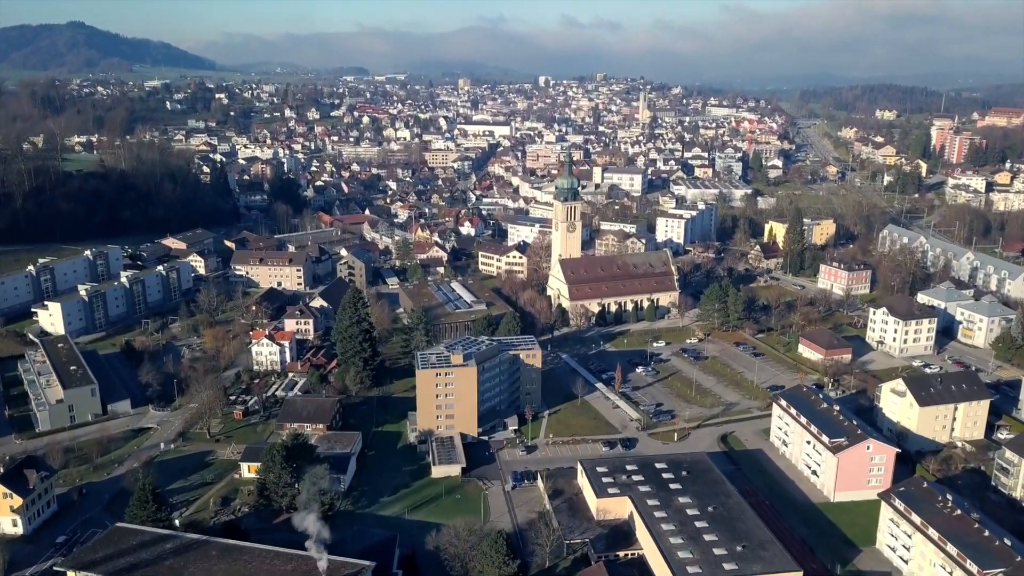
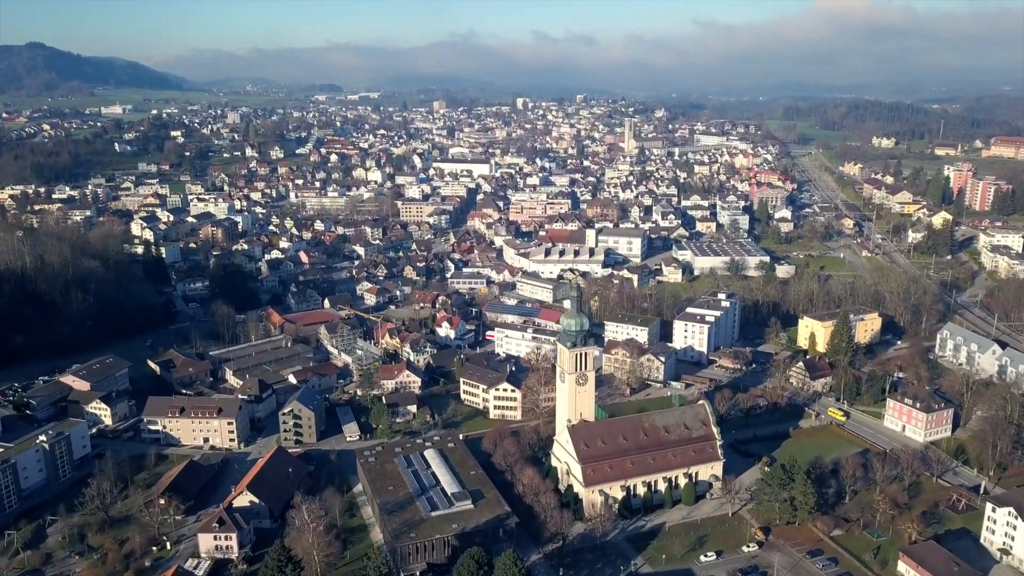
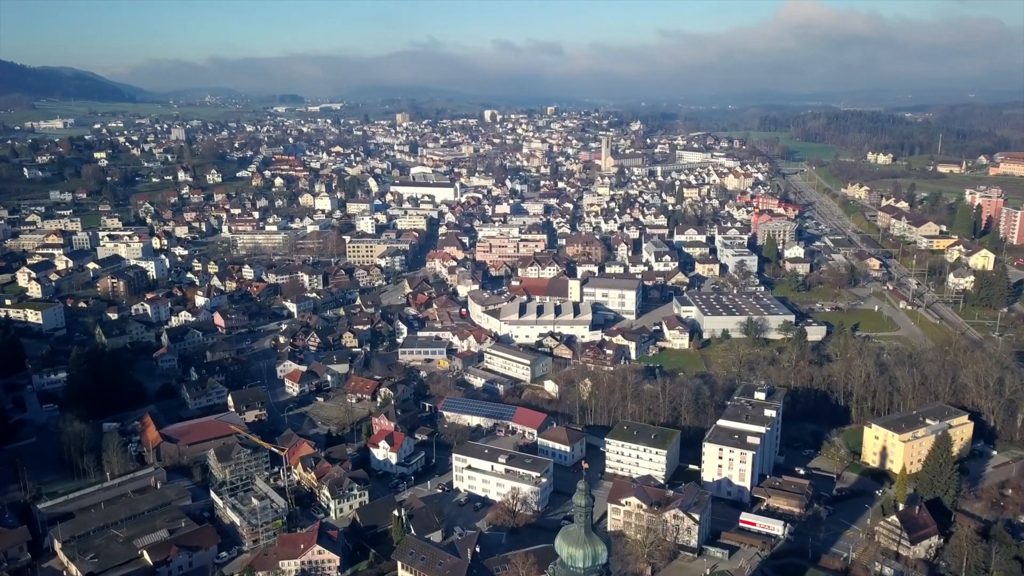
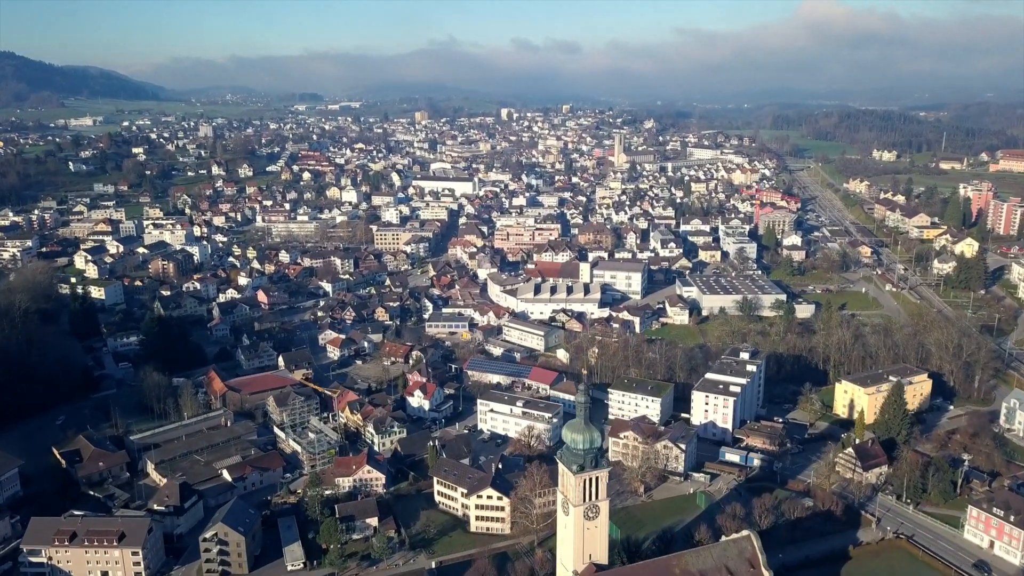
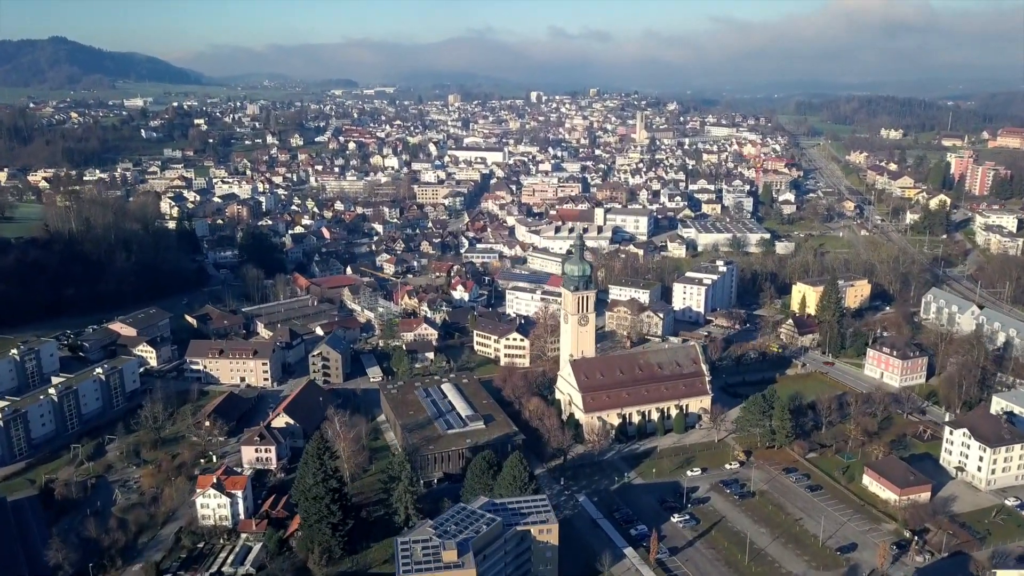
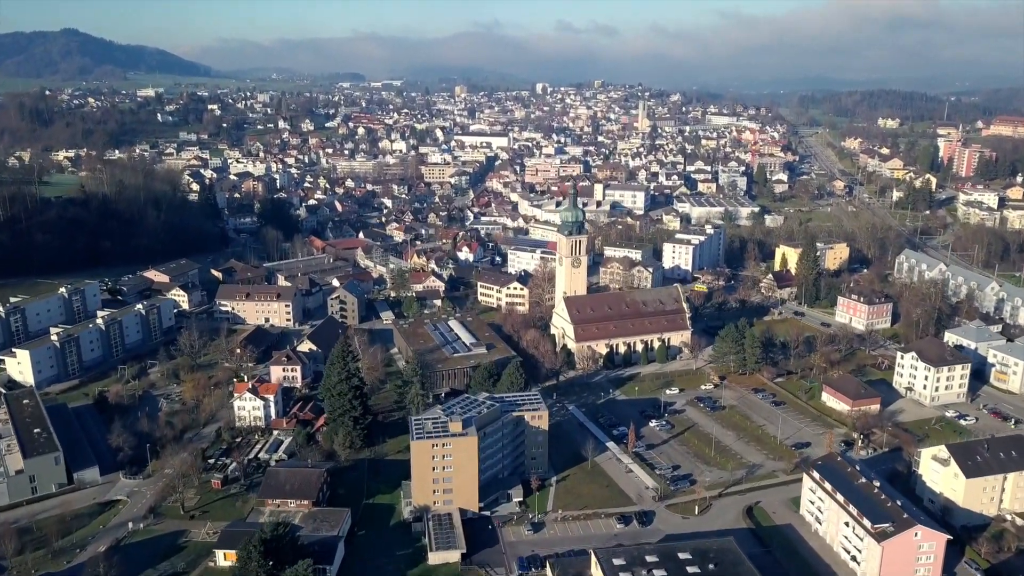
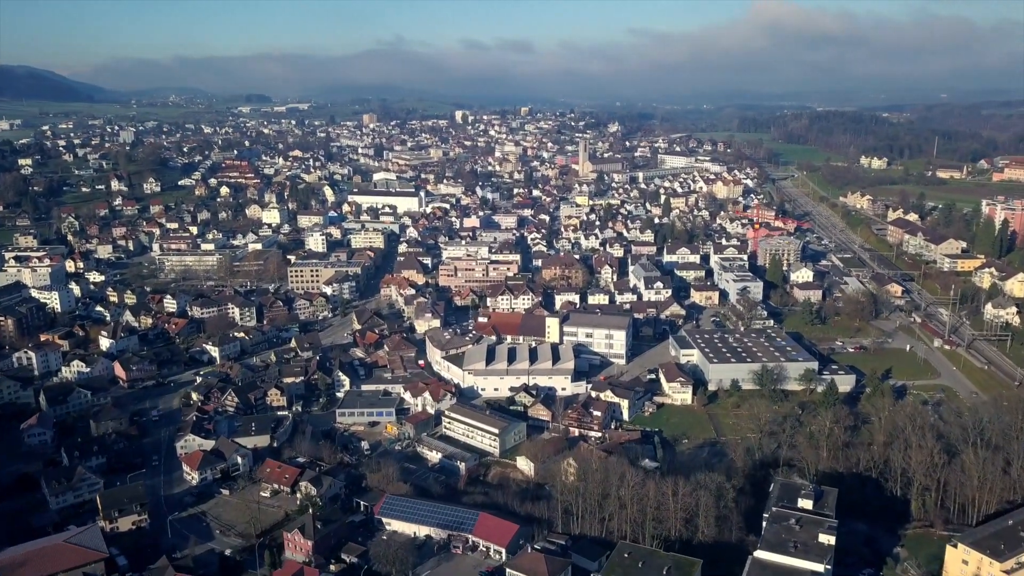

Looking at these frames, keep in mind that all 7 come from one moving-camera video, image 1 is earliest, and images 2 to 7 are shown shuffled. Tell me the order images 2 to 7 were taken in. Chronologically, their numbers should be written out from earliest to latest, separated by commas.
6, 5, 2, 4, 3, 7
